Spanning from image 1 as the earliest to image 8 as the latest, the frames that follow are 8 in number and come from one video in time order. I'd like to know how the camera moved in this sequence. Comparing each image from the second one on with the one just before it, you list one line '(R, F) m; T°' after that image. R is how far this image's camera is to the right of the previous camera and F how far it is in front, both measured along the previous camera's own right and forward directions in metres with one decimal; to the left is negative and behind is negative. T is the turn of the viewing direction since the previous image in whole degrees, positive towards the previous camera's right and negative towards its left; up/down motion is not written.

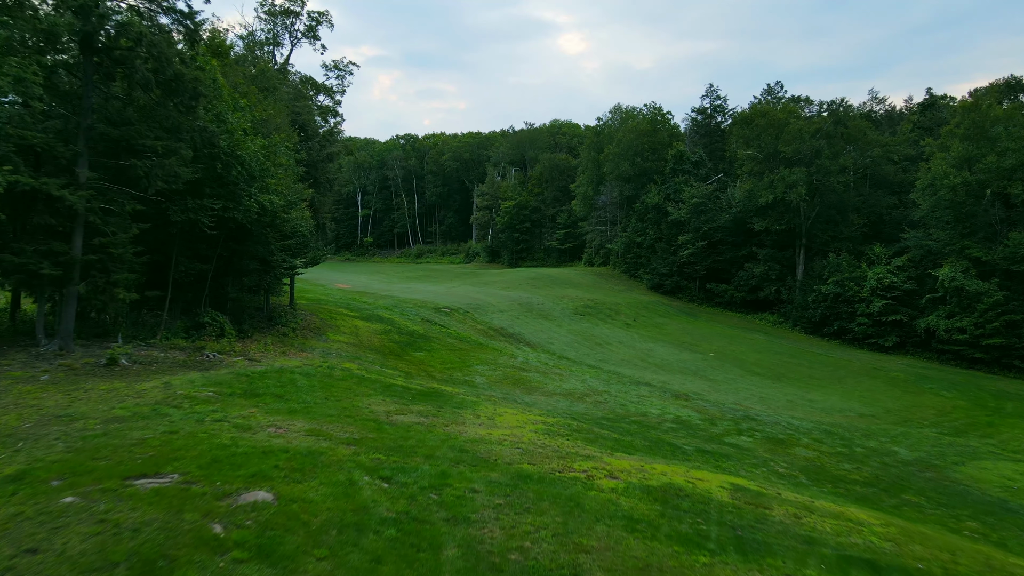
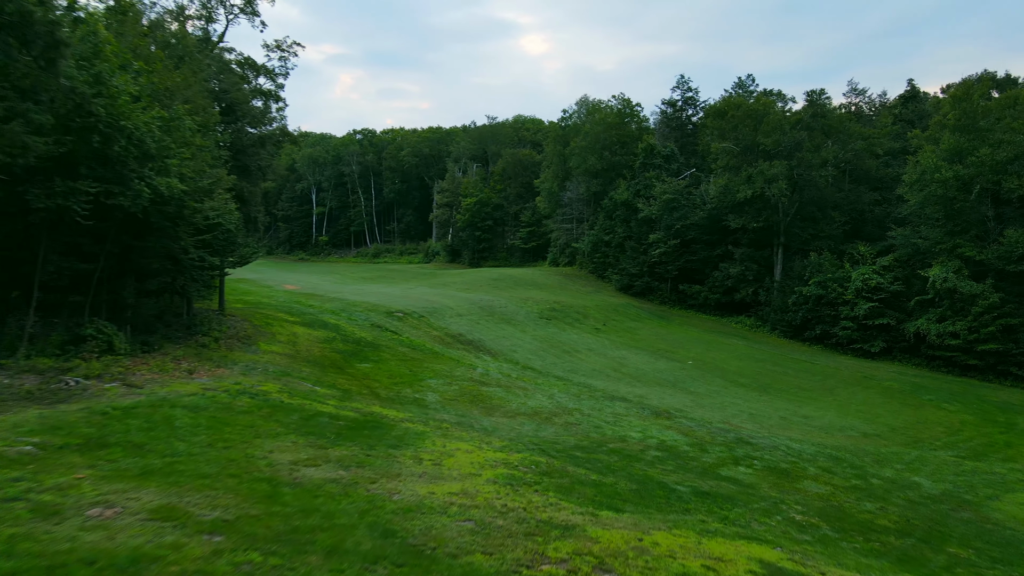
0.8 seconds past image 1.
(+0.1, +2.1) m; +3°
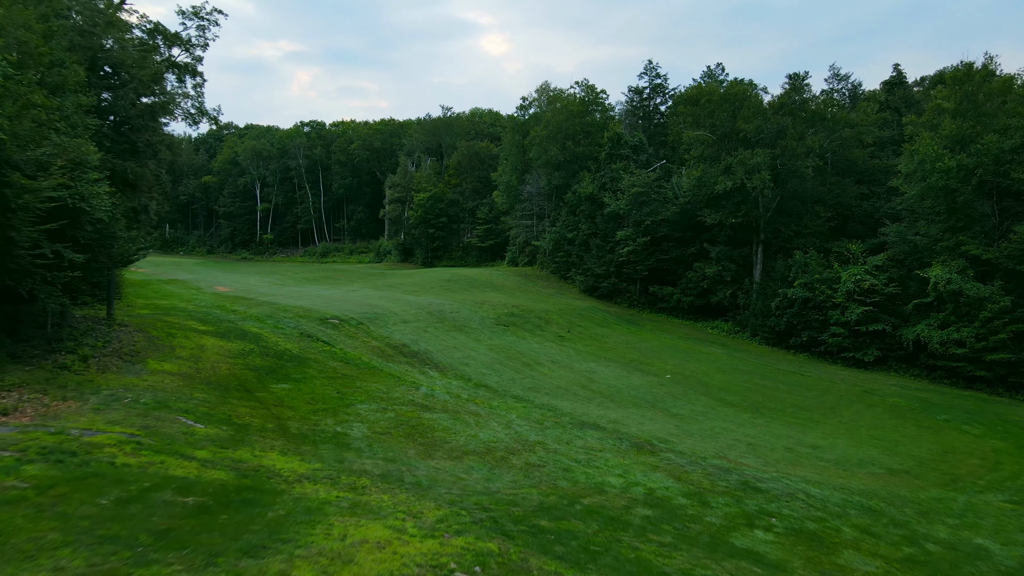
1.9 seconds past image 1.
(+0.2, +2.8) m; +3°
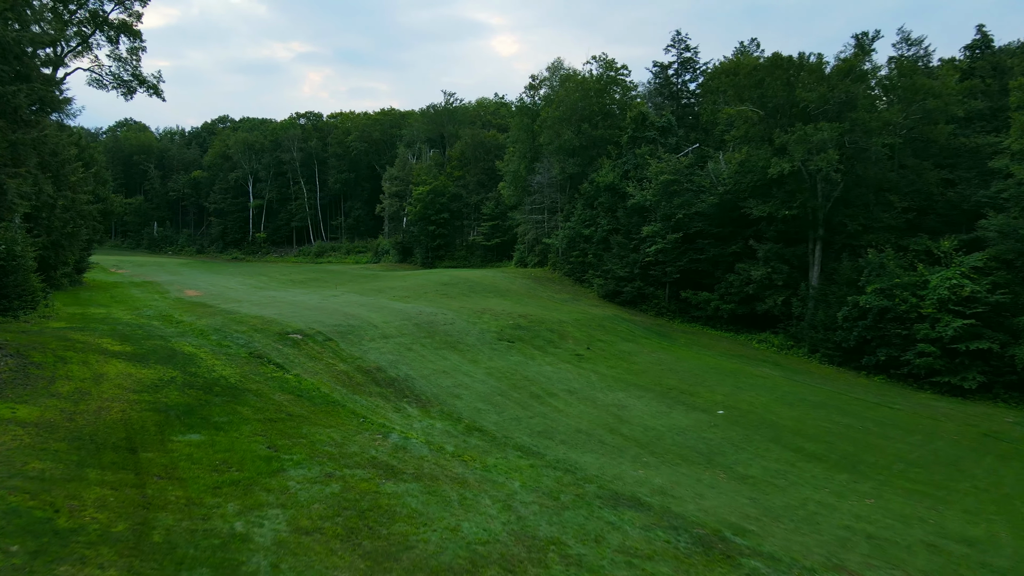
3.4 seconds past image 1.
(+0.1, +4.0) m; -1°
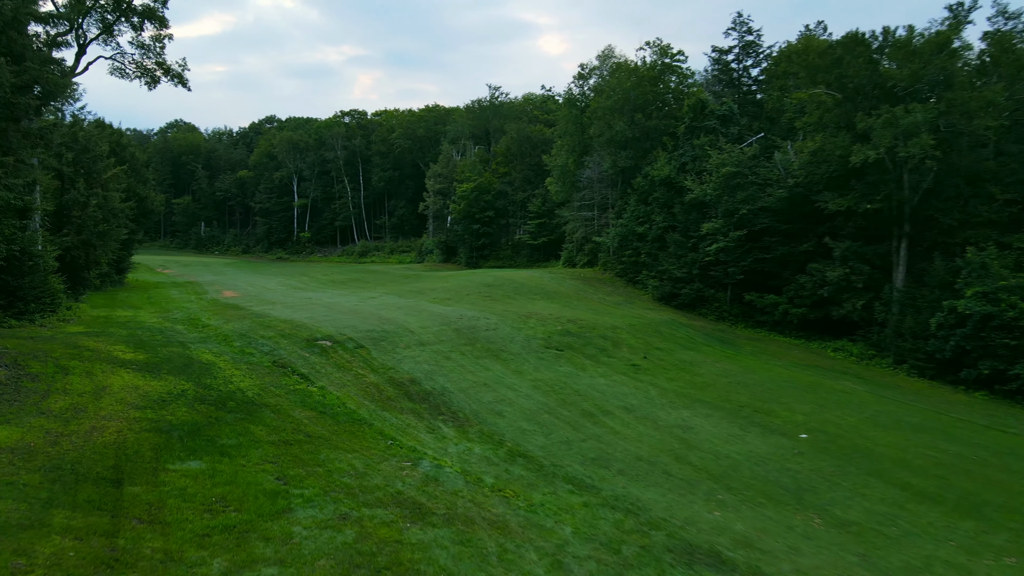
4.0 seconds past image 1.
(0.0, +1.6) m; -4°
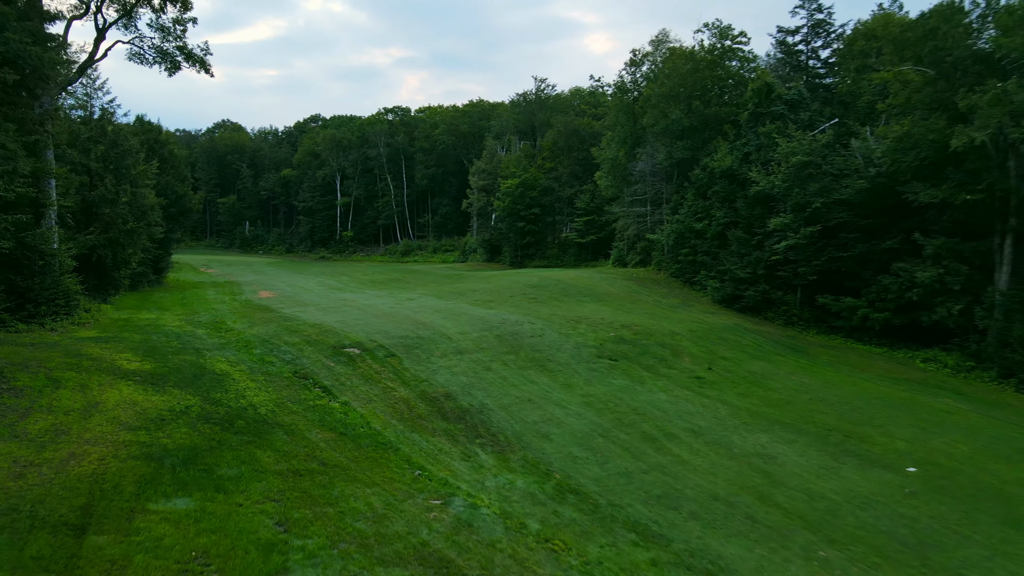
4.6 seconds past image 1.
(0.0, +1.6) m; -4°
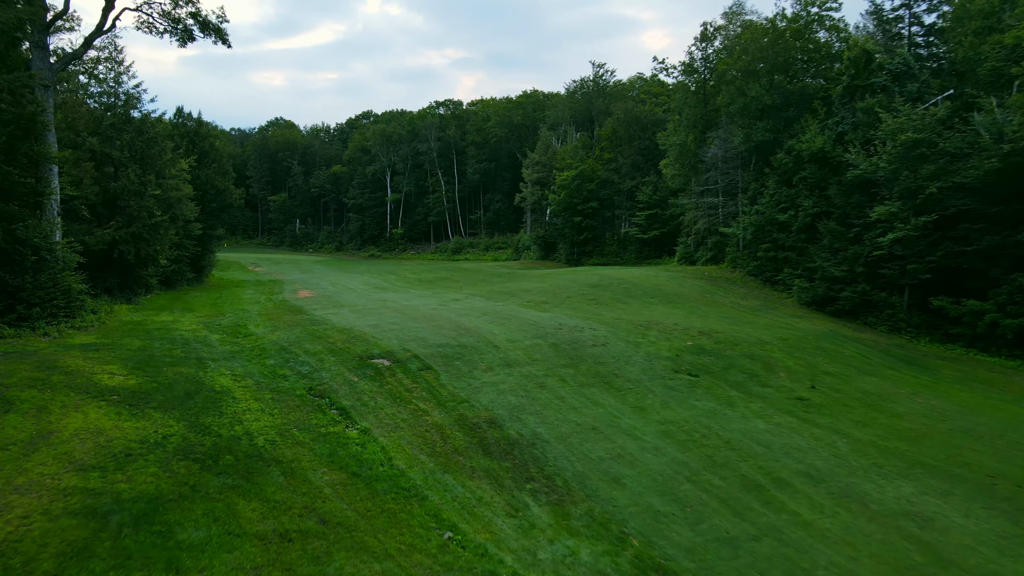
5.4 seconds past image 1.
(-0.1, +2.3) m; -4°
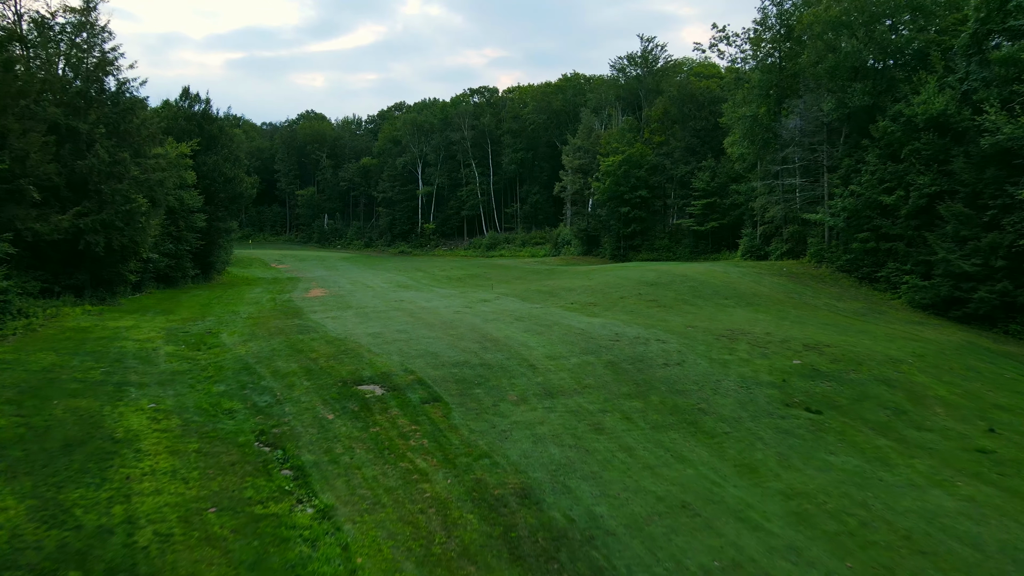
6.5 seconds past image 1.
(-0.1, +3.3) m; -3°
